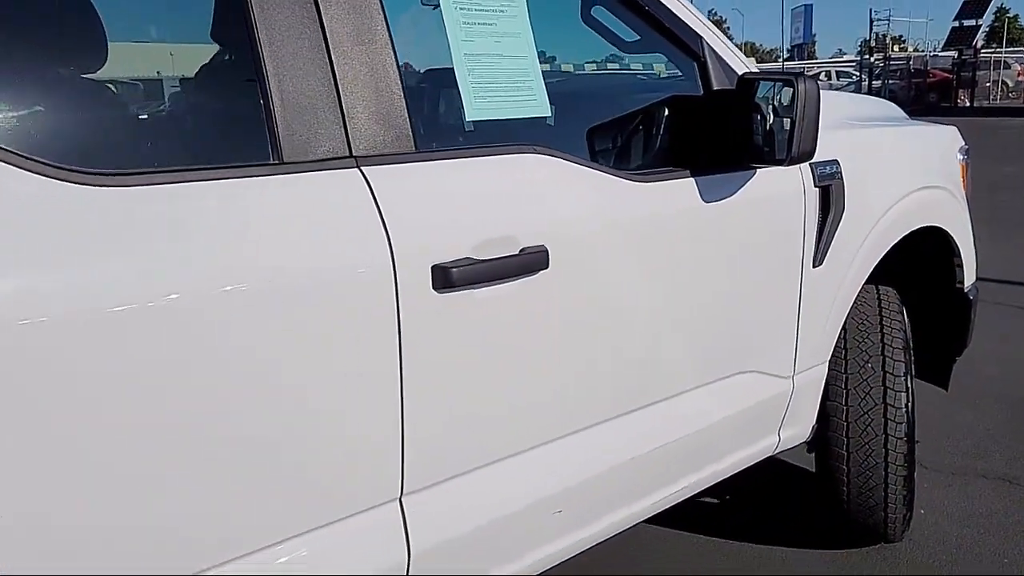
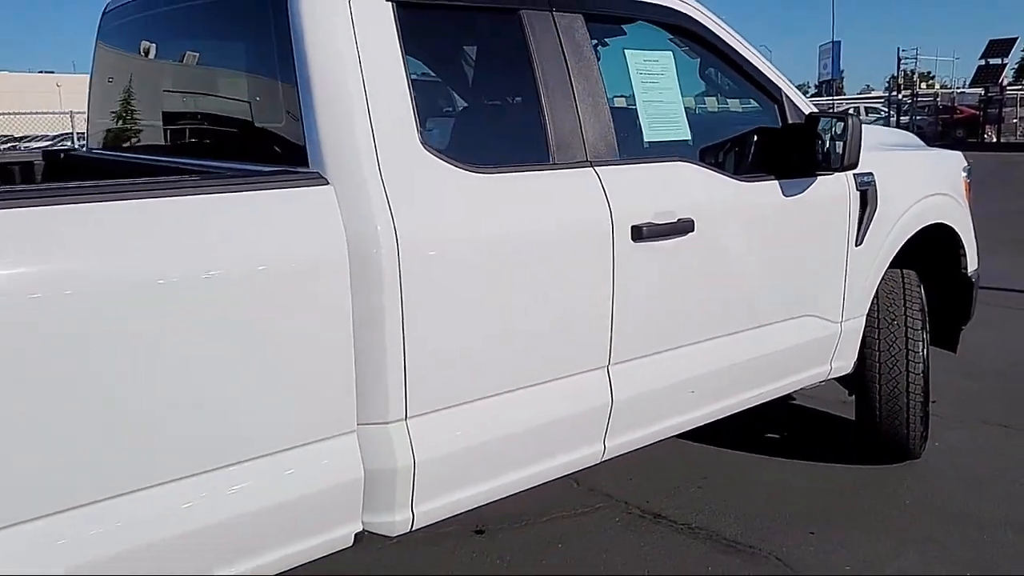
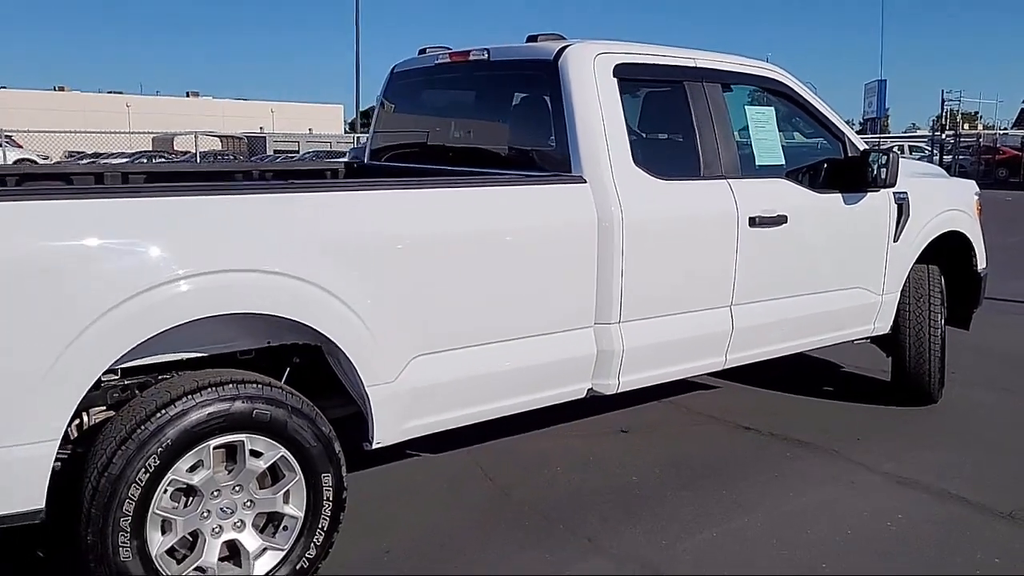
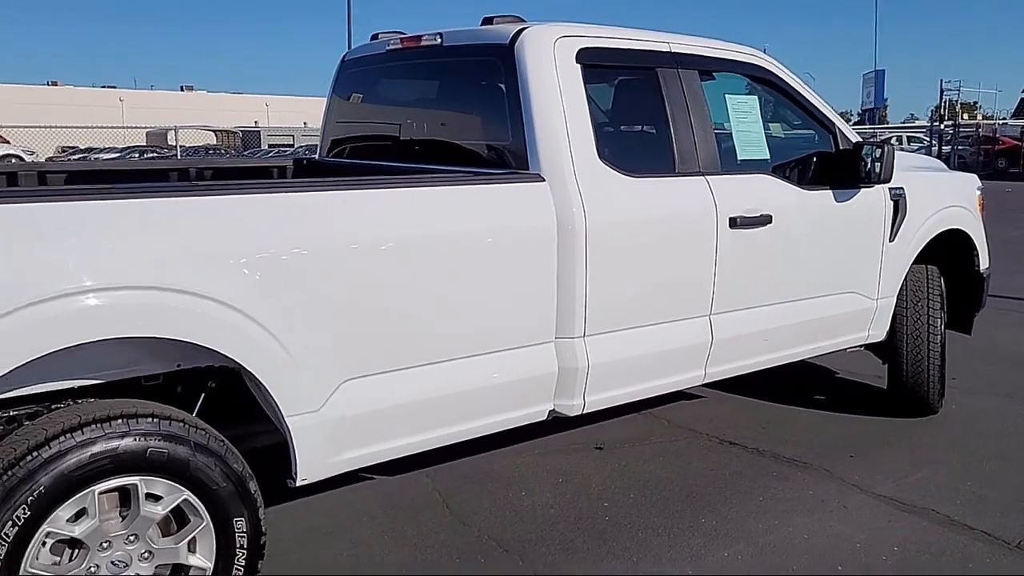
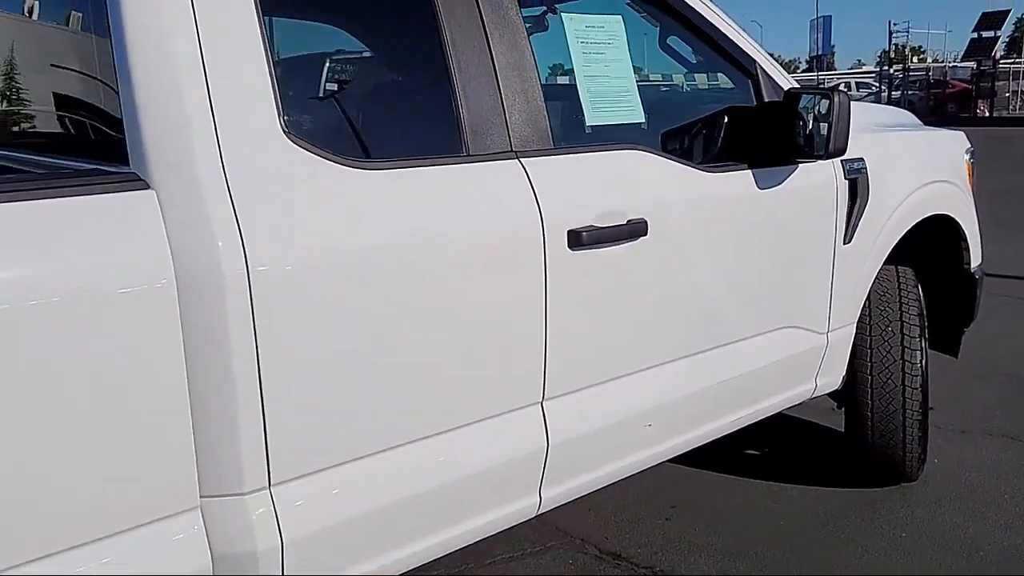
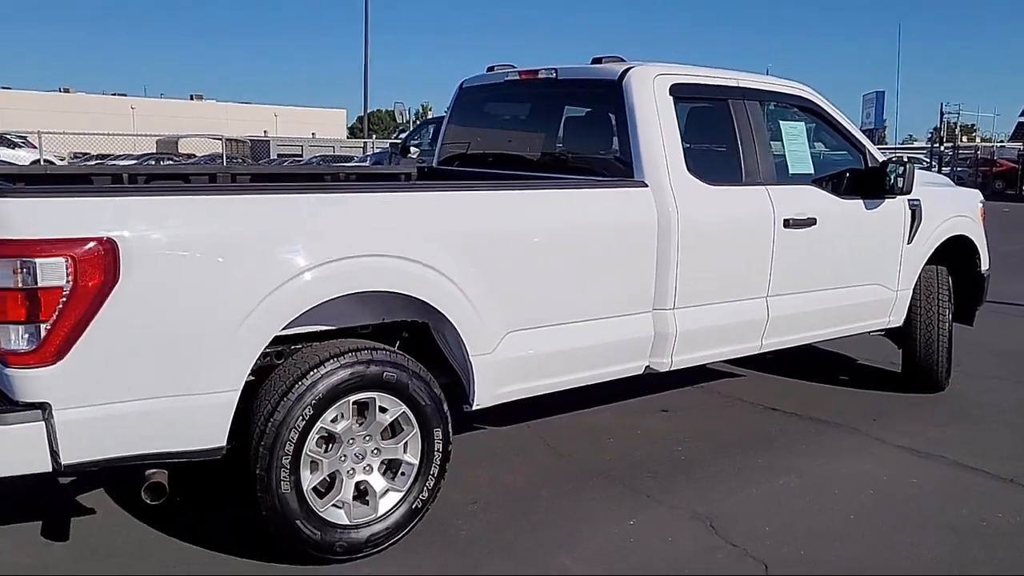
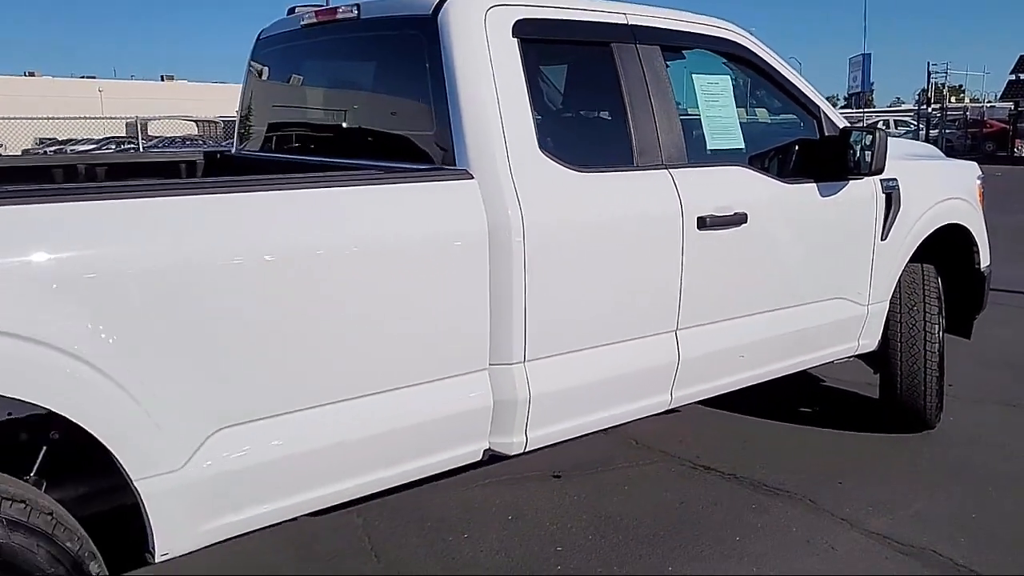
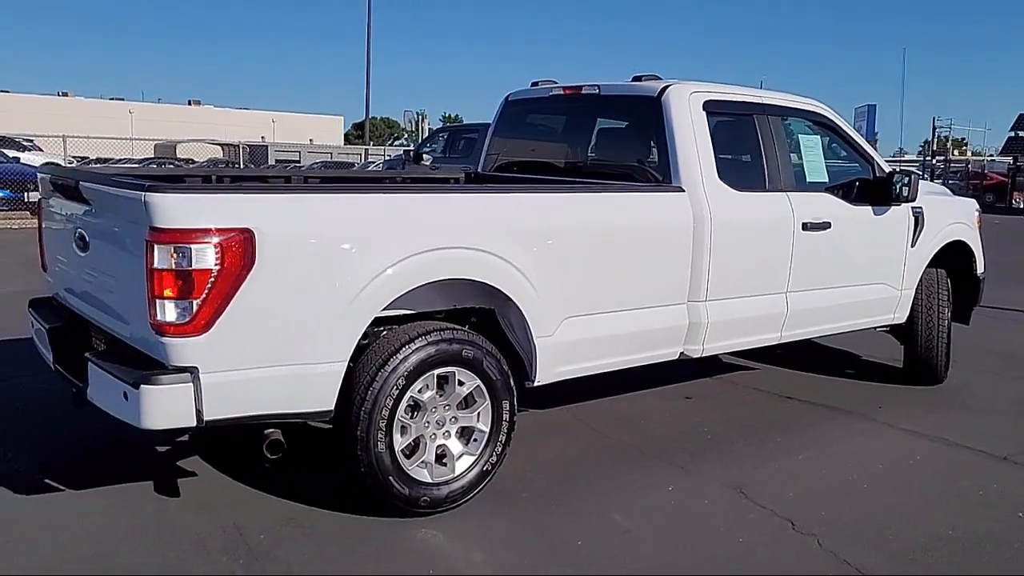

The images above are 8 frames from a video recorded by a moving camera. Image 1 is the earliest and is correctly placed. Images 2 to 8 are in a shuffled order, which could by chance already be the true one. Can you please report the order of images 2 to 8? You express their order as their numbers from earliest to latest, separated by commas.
5, 2, 7, 4, 3, 6, 8
